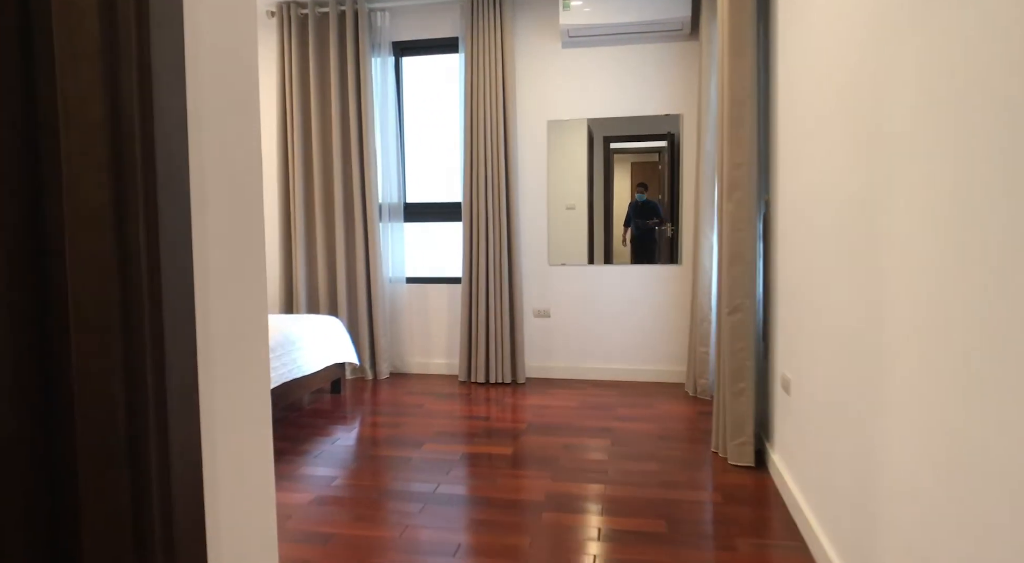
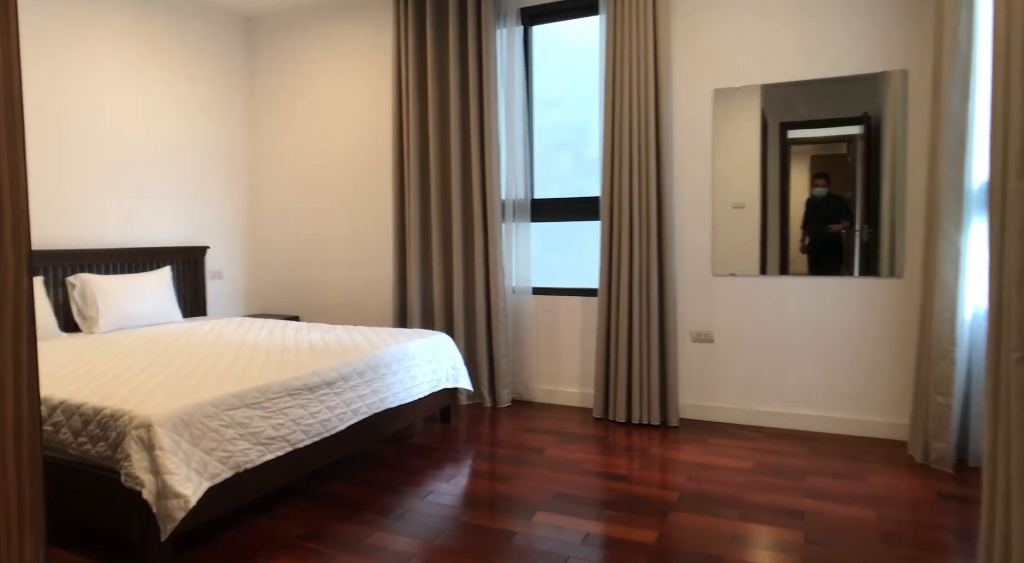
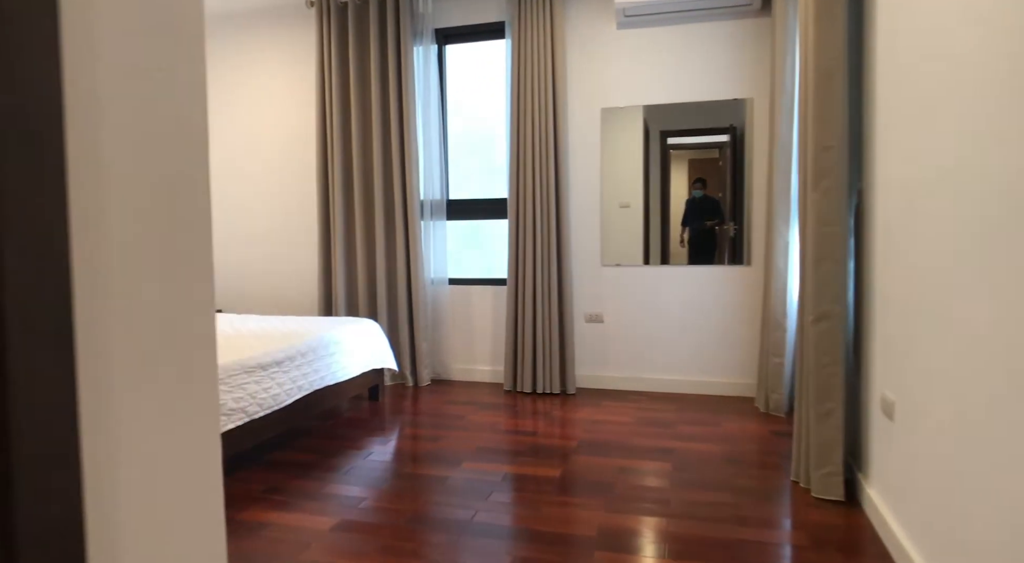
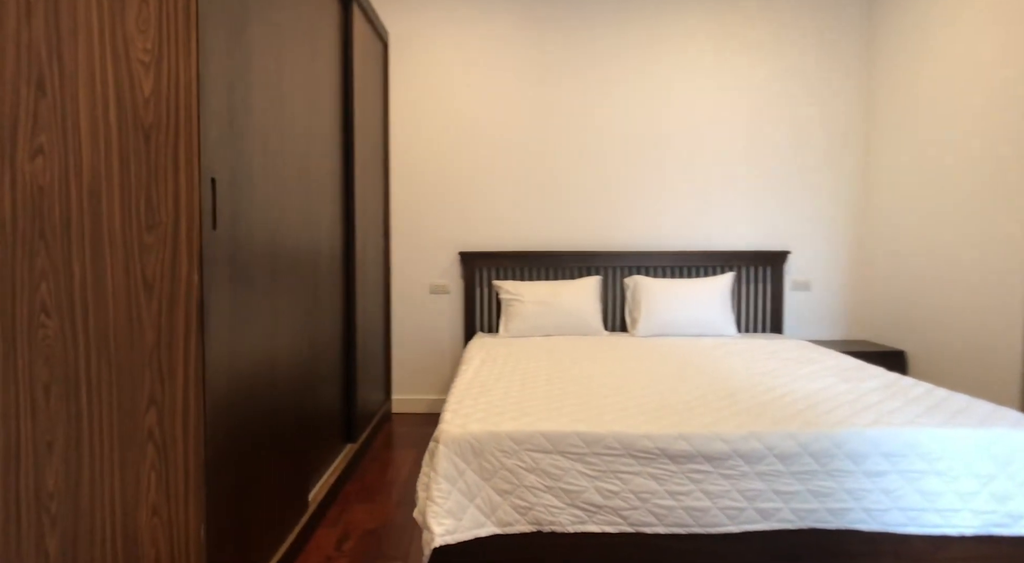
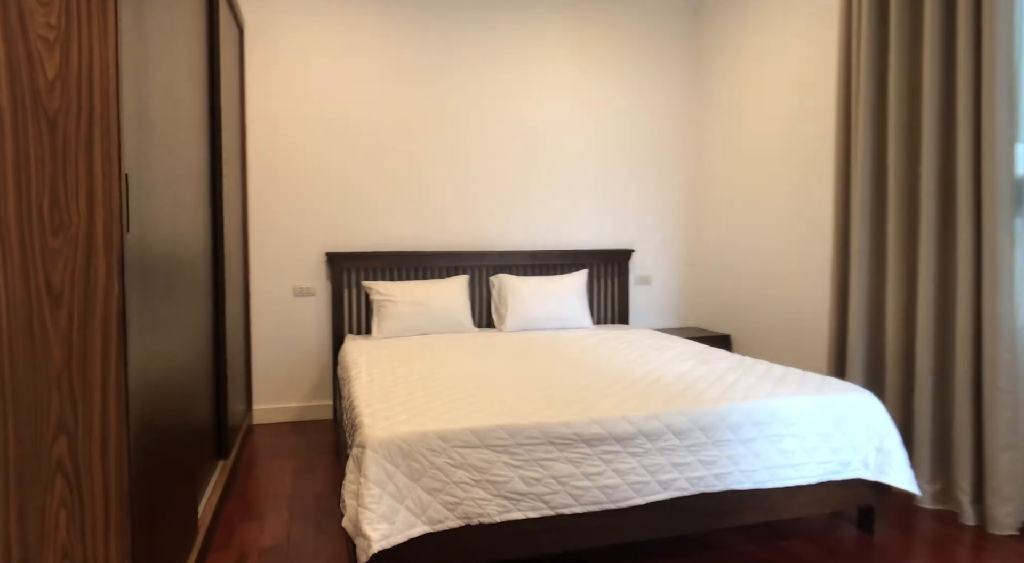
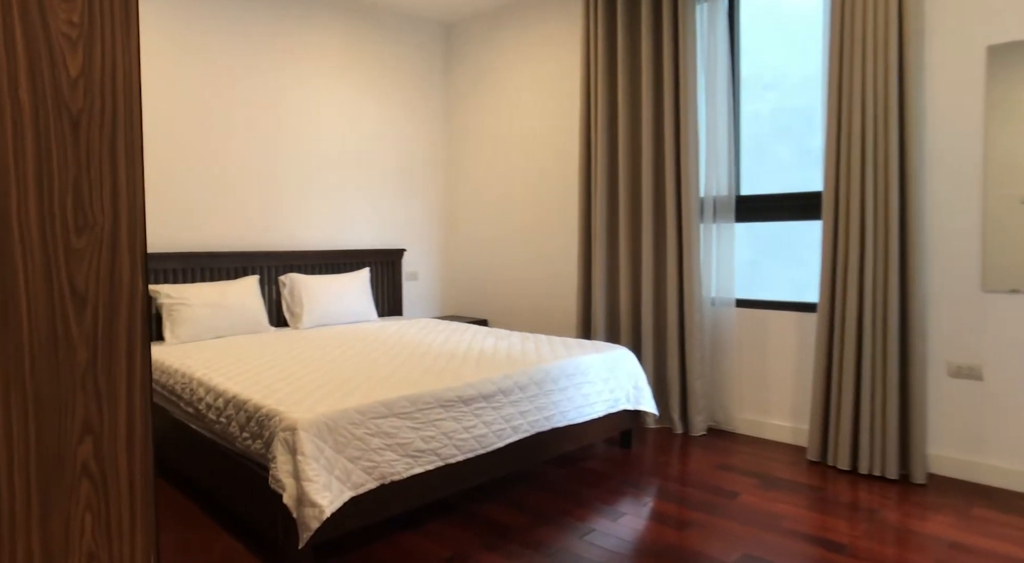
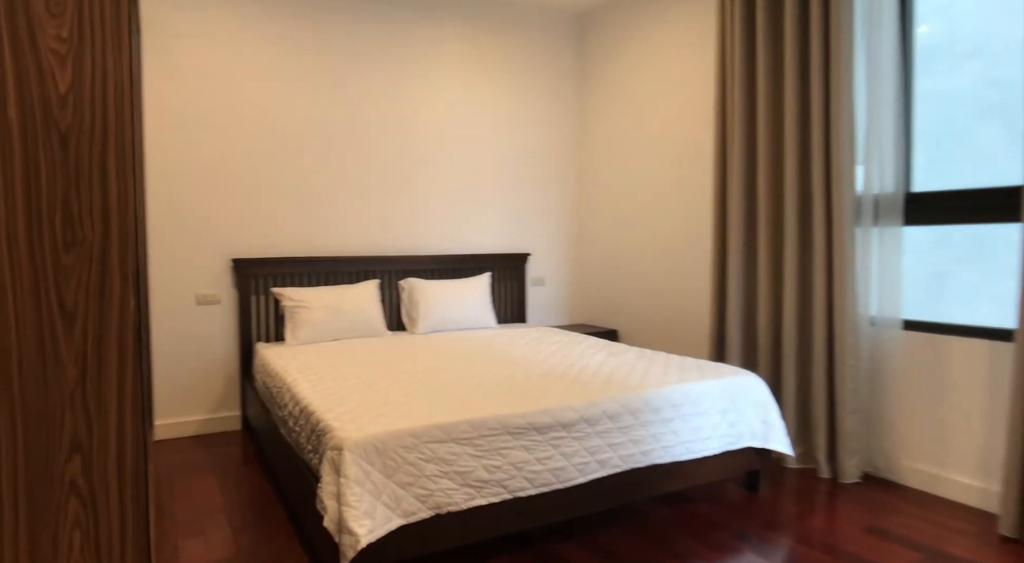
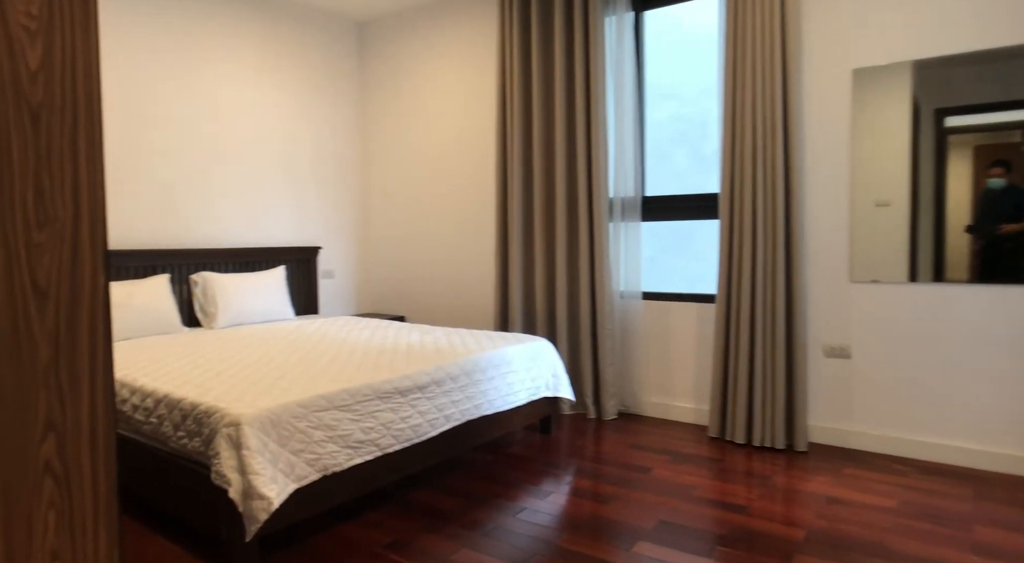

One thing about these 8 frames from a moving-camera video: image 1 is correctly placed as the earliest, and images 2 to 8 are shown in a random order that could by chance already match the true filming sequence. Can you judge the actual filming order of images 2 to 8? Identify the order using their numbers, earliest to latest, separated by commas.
3, 2, 8, 6, 7, 5, 4
